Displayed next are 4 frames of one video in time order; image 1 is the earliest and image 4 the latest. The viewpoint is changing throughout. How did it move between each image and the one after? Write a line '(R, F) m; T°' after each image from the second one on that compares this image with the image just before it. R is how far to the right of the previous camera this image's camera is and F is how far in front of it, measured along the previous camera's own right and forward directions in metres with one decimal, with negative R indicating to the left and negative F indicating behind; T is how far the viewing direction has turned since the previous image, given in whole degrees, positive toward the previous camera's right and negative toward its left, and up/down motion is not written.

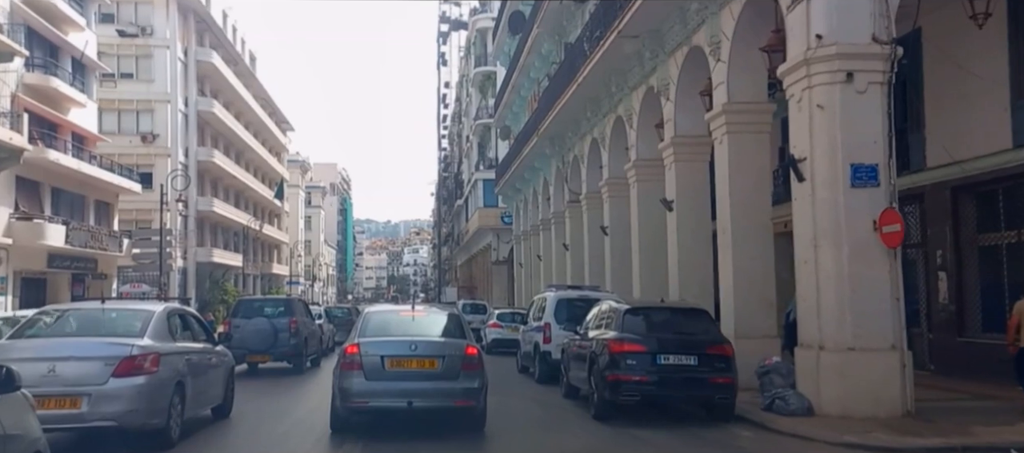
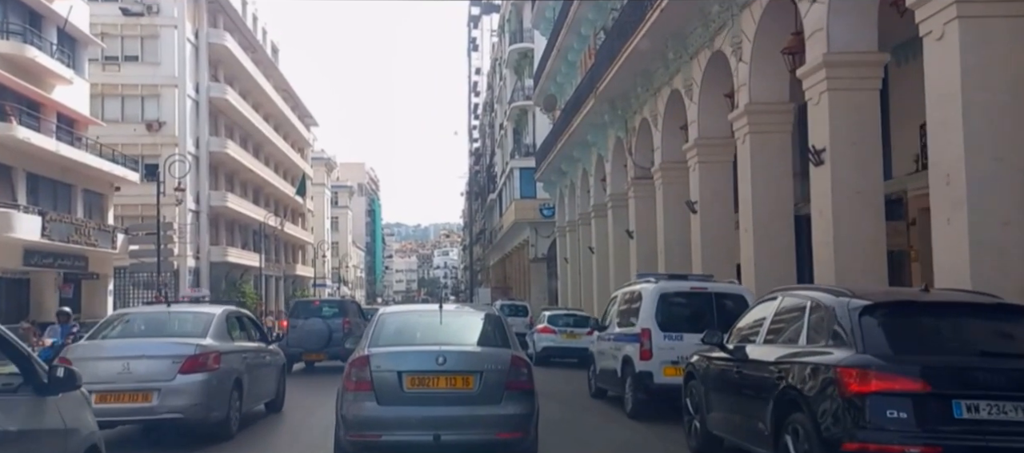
(-0.6, +5.6) m; -2°
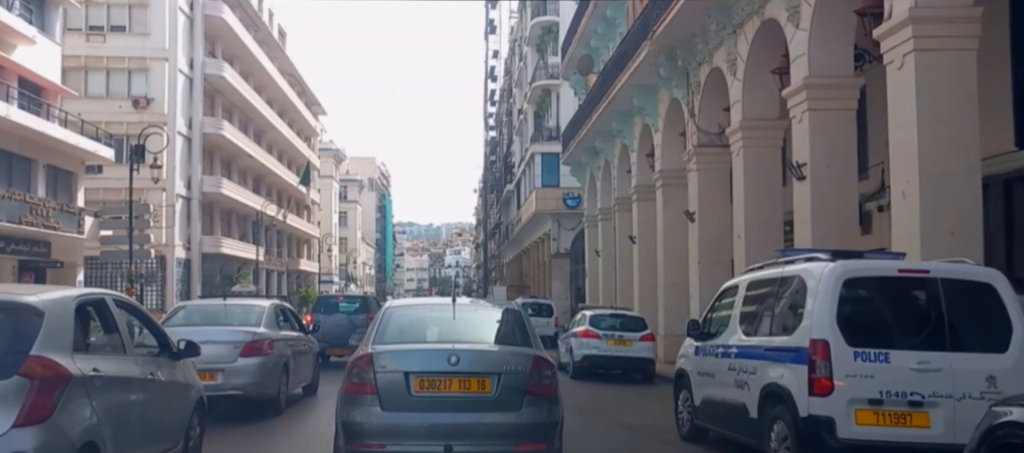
(-0.4, +4.9) m; -1°
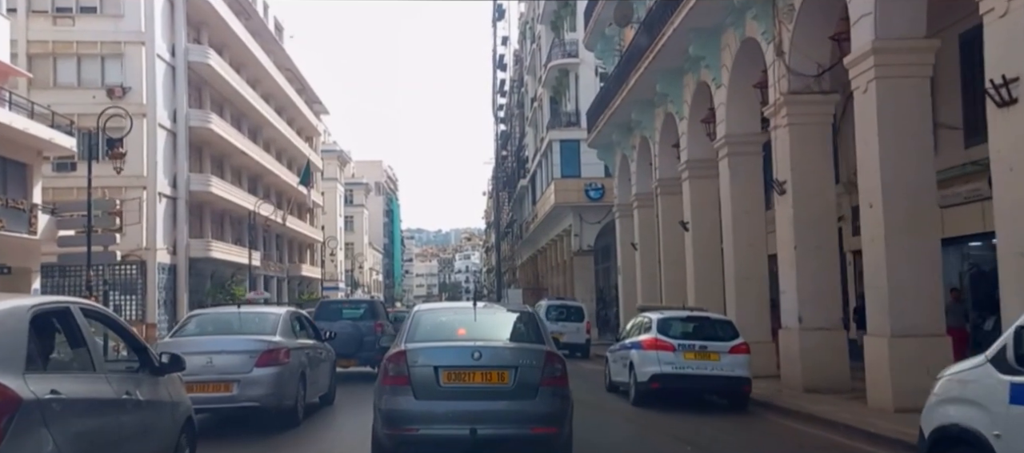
(-0.4, +4.9) m; -1°
